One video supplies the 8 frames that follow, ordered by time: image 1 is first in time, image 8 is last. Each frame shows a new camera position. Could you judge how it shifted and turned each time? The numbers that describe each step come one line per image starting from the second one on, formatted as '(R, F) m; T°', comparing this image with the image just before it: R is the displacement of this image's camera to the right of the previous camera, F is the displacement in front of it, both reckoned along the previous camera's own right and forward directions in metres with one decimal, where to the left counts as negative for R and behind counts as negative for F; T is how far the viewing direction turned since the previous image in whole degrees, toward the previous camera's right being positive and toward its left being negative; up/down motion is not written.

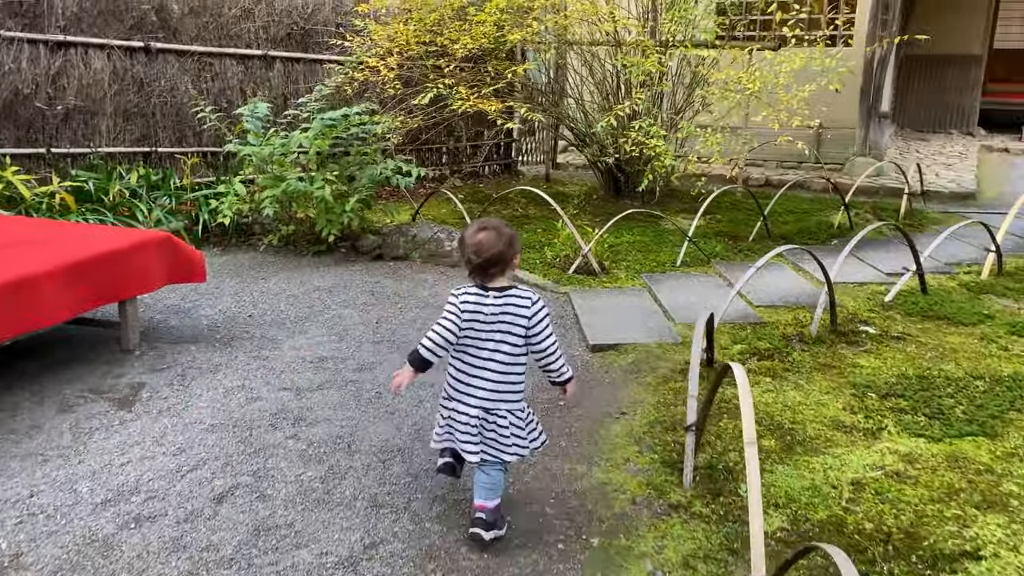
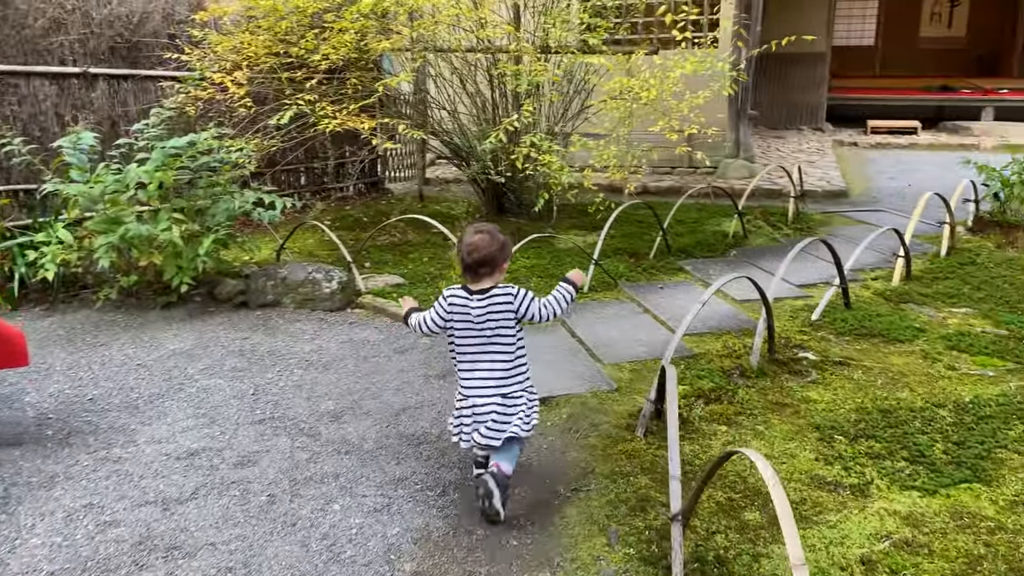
(-0.2, +0.6) m; +10°
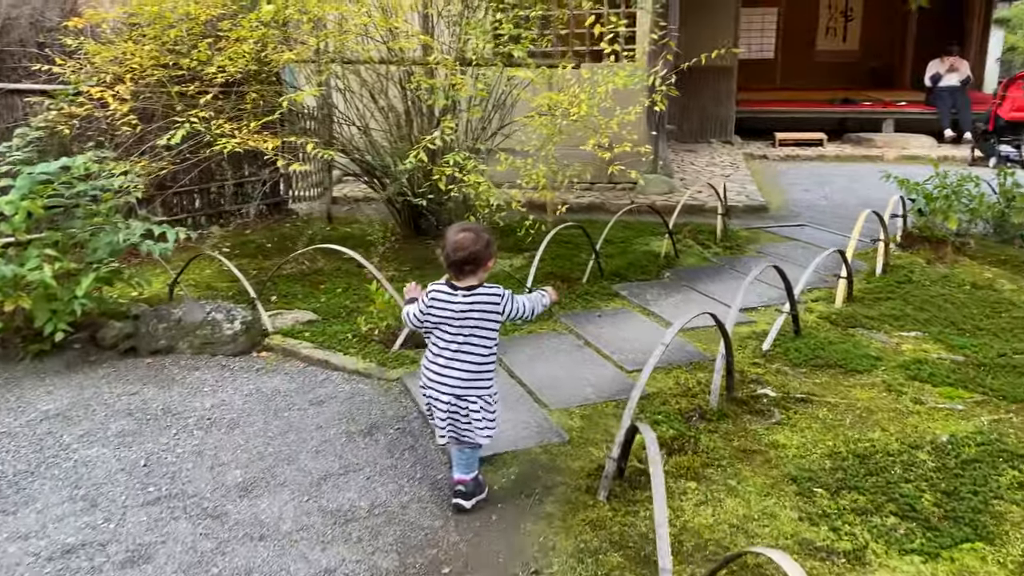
(-0.1, +0.4) m; +6°
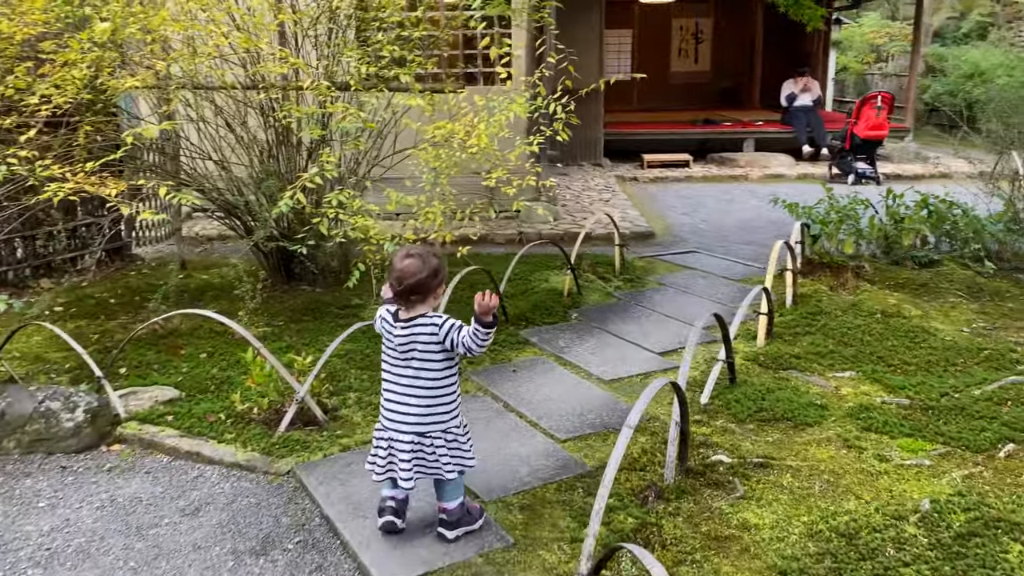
(-0.2, +0.5) m; +10°
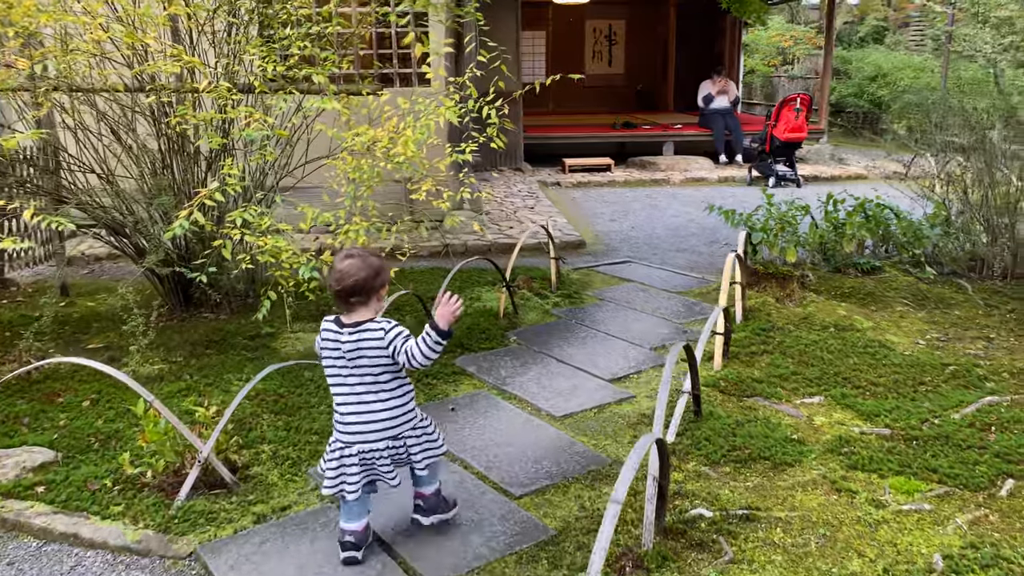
(-0.1, +0.4) m; +6°
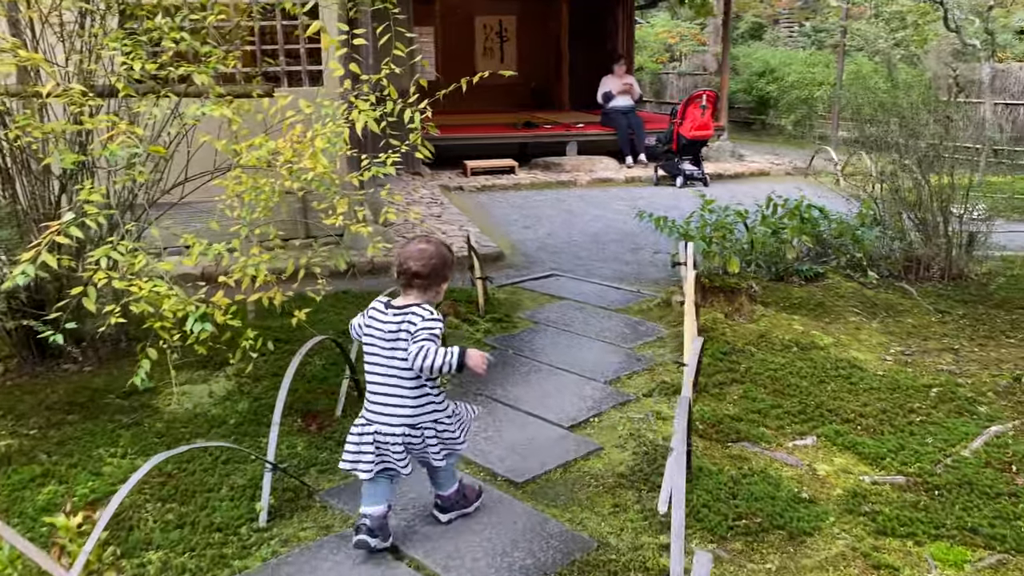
(-0.2, +0.6) m; +8°
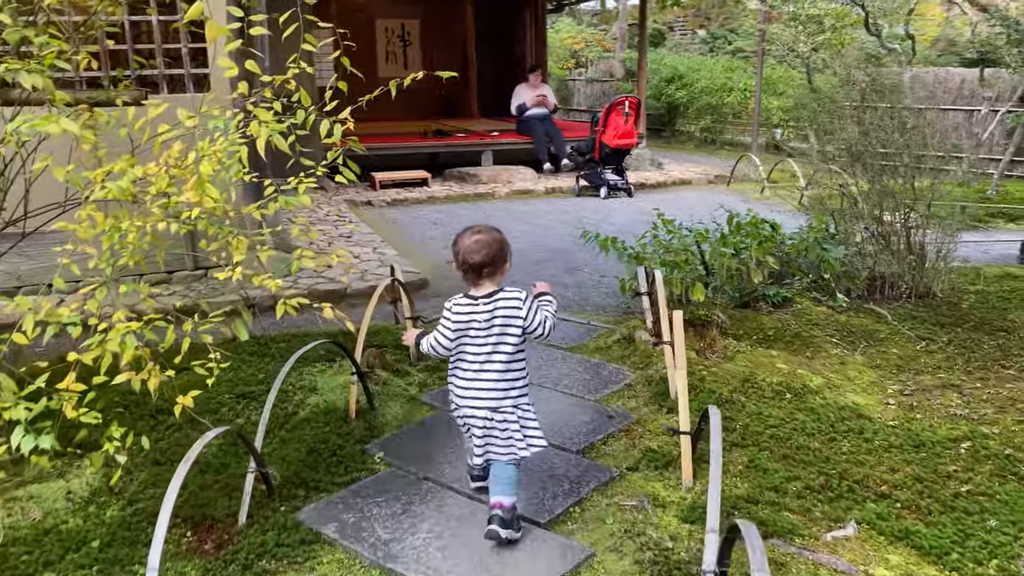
(-0.2, +0.7) m; +7°
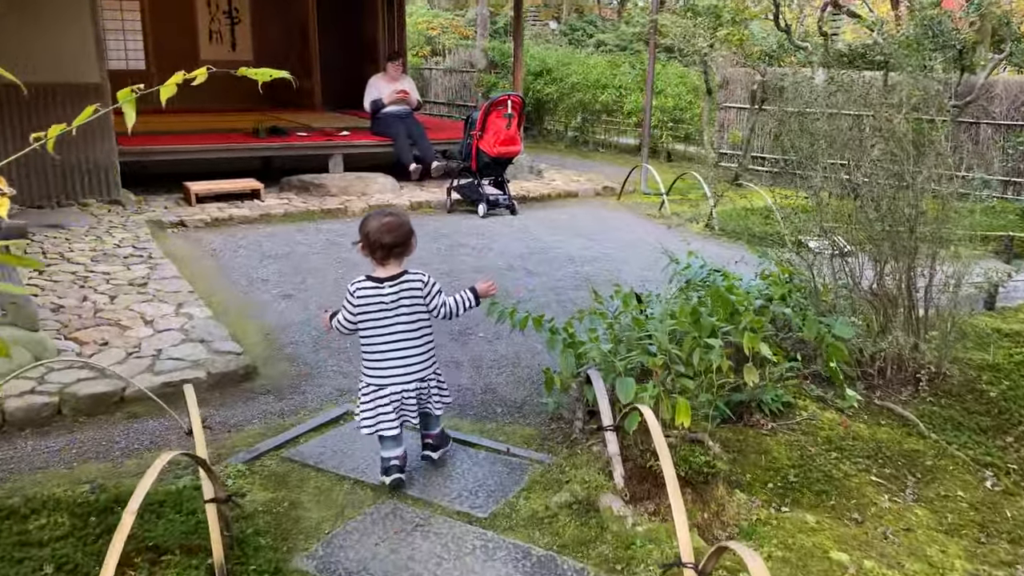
(-0.1, +1.7) m; +10°
